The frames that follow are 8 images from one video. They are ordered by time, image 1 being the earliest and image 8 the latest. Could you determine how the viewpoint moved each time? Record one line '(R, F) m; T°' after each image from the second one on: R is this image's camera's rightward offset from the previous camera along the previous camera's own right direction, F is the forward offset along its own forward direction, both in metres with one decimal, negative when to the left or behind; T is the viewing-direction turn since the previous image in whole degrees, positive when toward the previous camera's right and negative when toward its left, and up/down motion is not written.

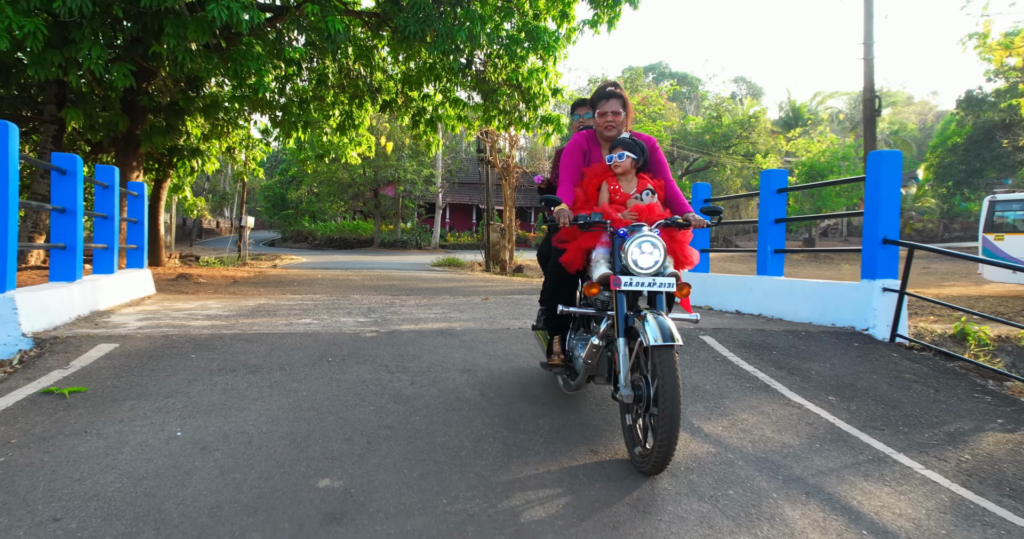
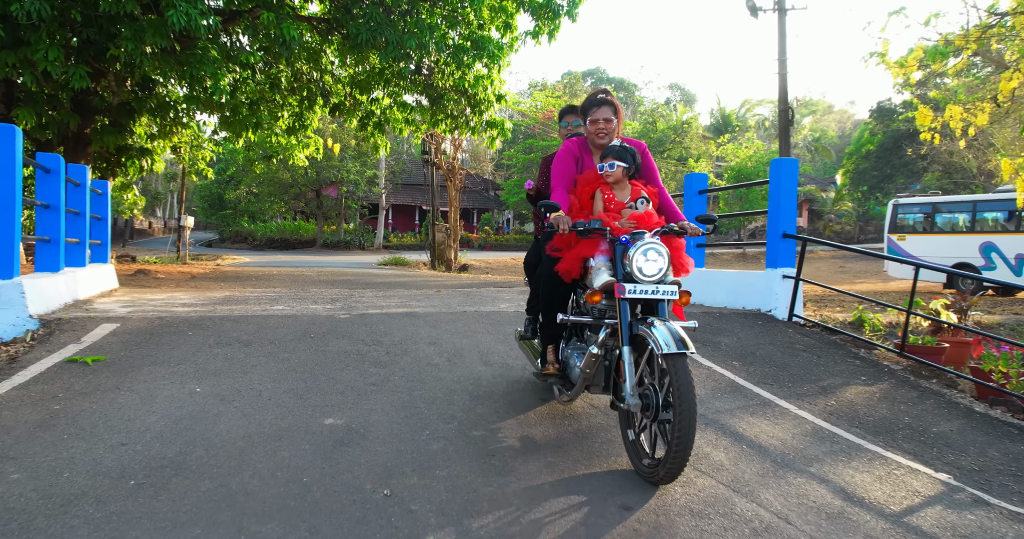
(-0.1, -0.8) m; +5°
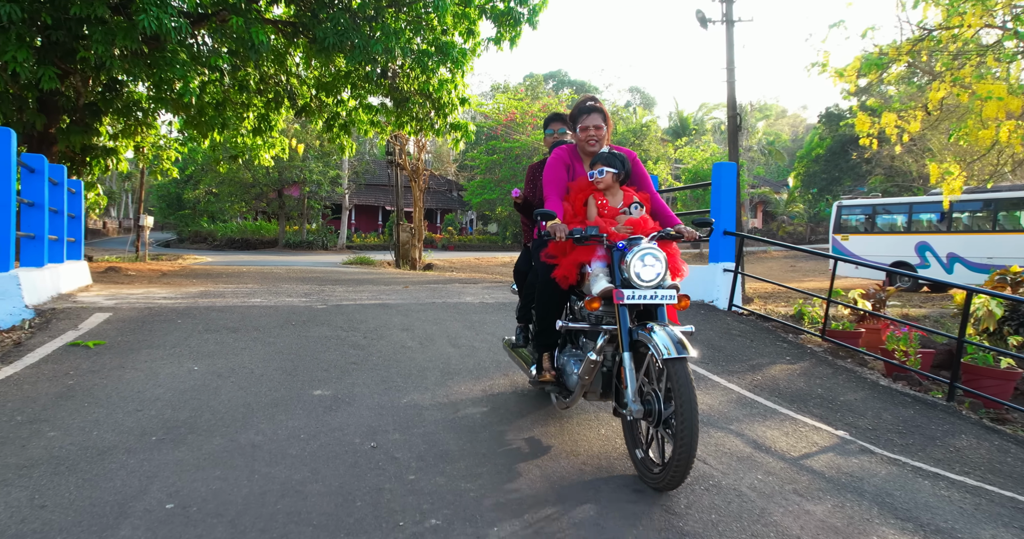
(0.0, -0.6) m; +3°
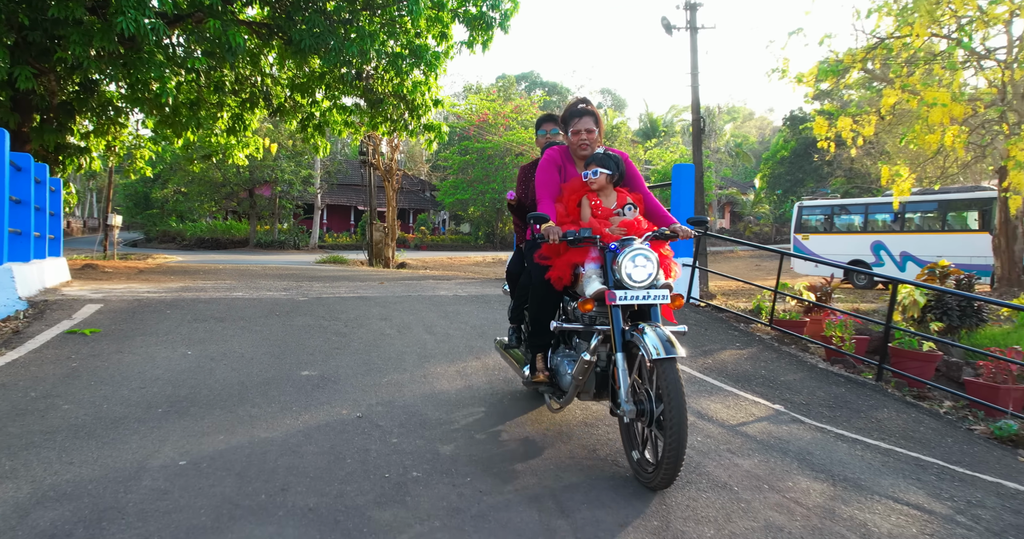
(0.0, -0.4) m; +2°
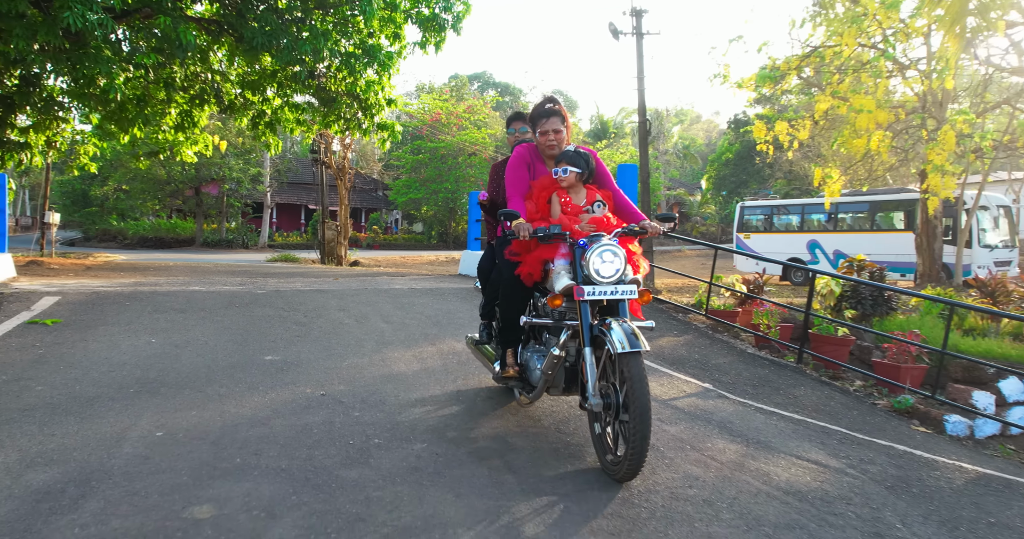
(0.0, -0.4) m; +4°
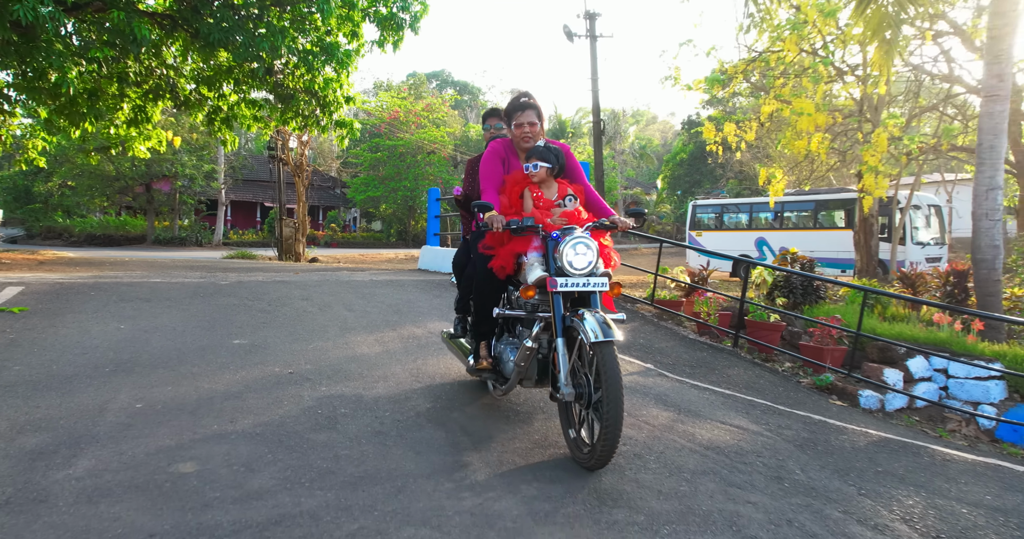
(0.0, -0.4) m; +4°
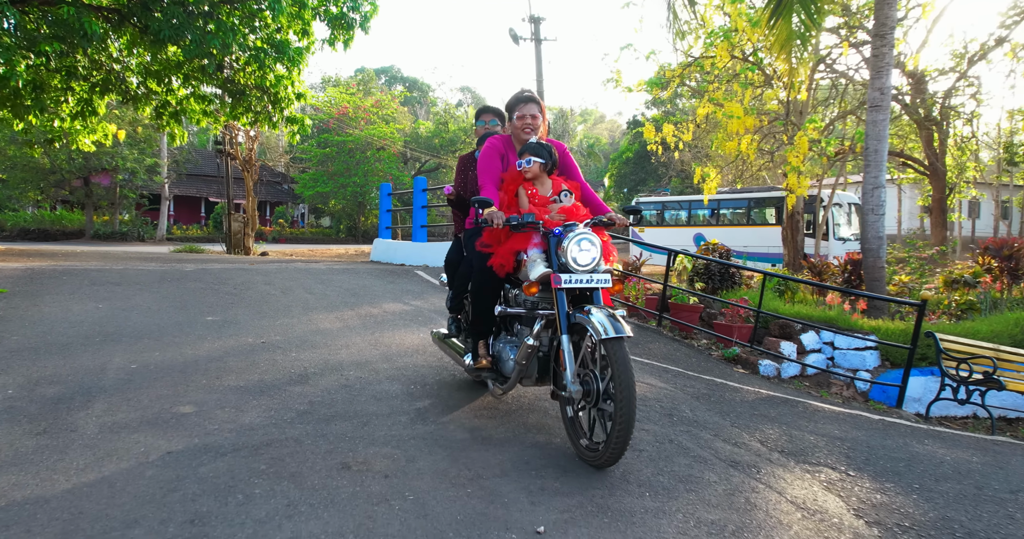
(0.0, -0.7) m; +4°
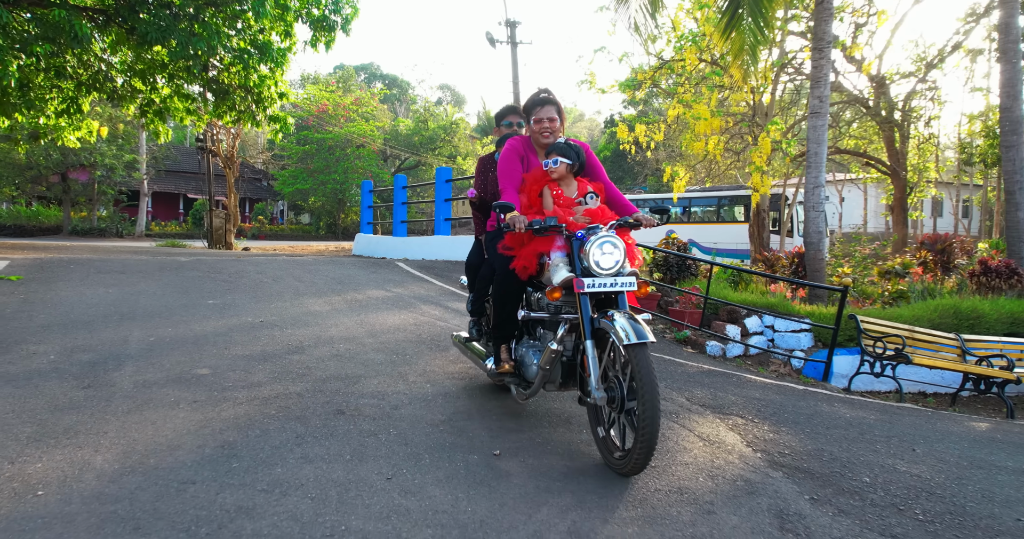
(+0.1, -0.7) m; +2°
